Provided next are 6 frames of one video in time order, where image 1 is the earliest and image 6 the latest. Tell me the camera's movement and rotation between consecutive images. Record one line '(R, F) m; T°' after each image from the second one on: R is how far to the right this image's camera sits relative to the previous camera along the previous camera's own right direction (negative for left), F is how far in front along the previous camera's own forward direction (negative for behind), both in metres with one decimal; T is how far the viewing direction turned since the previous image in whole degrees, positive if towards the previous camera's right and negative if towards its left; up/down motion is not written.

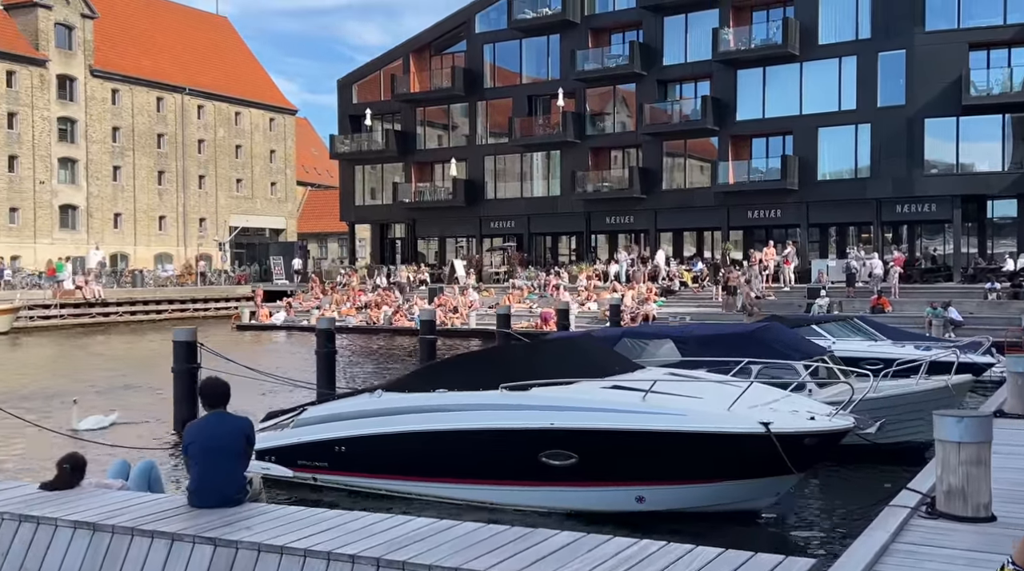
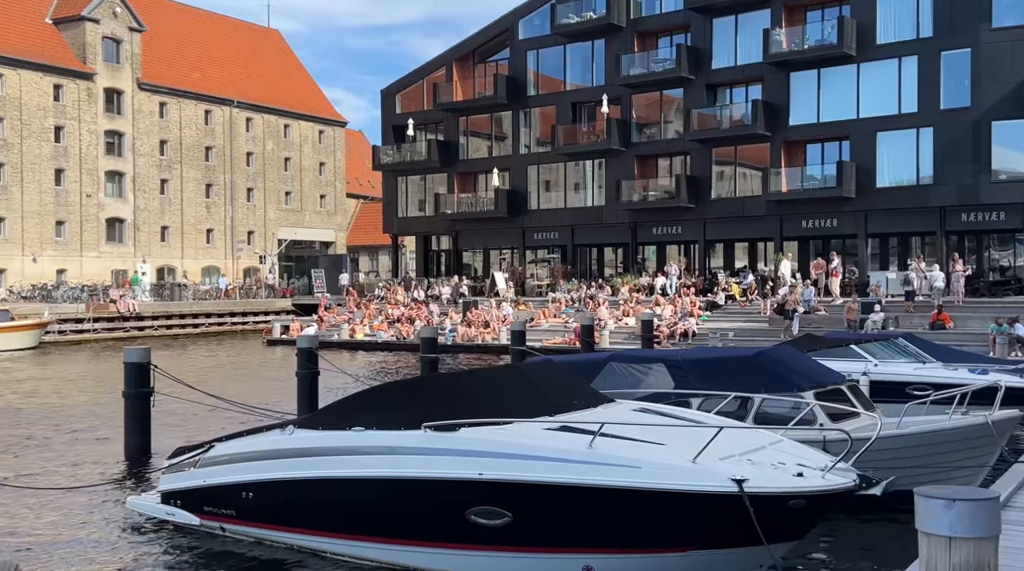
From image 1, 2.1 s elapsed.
(+1.0, +2.0) m; -3°
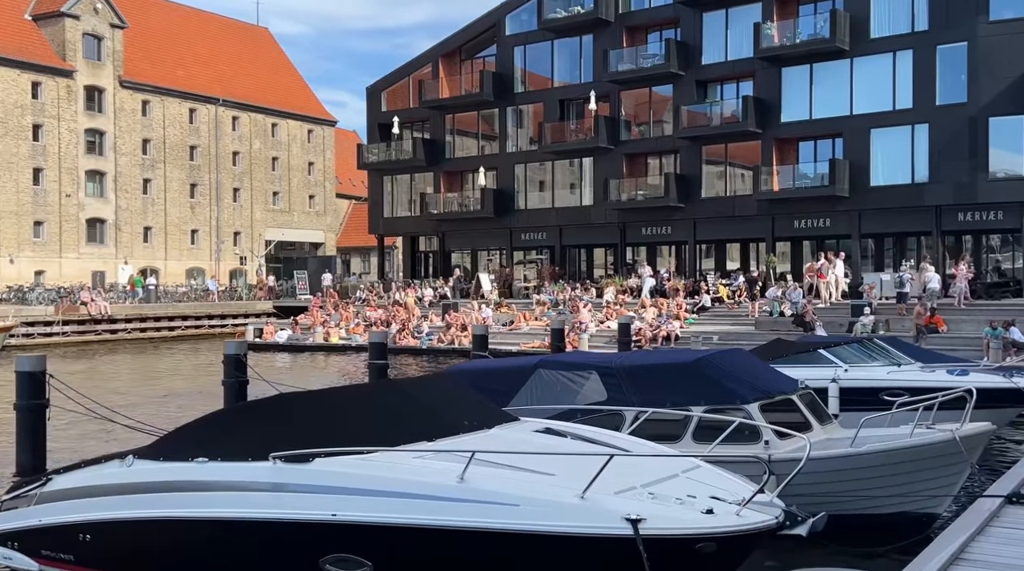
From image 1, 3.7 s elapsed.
(+0.8, +1.4) m; 0°
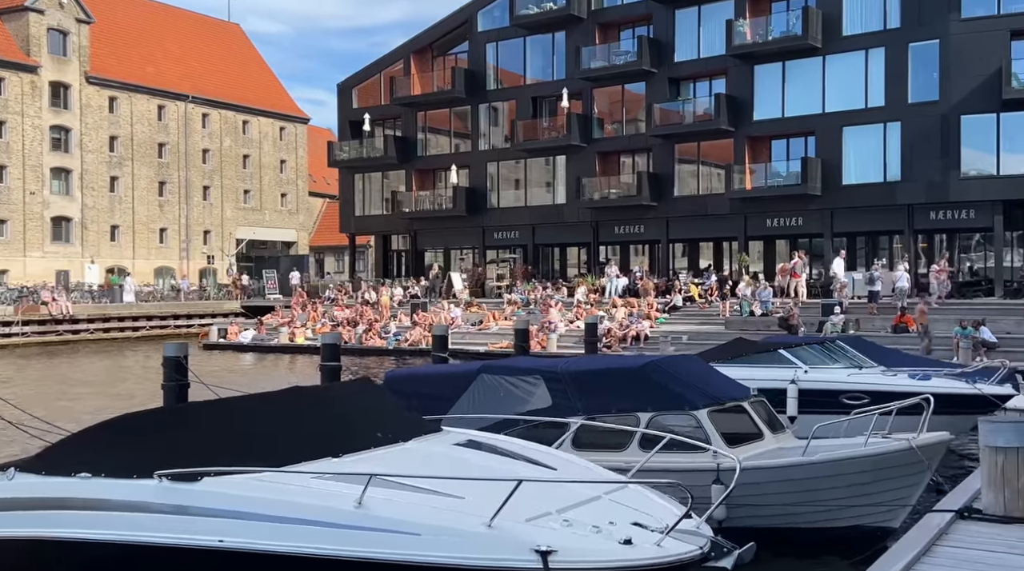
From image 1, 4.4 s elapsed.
(+0.3, +0.5) m; +1°
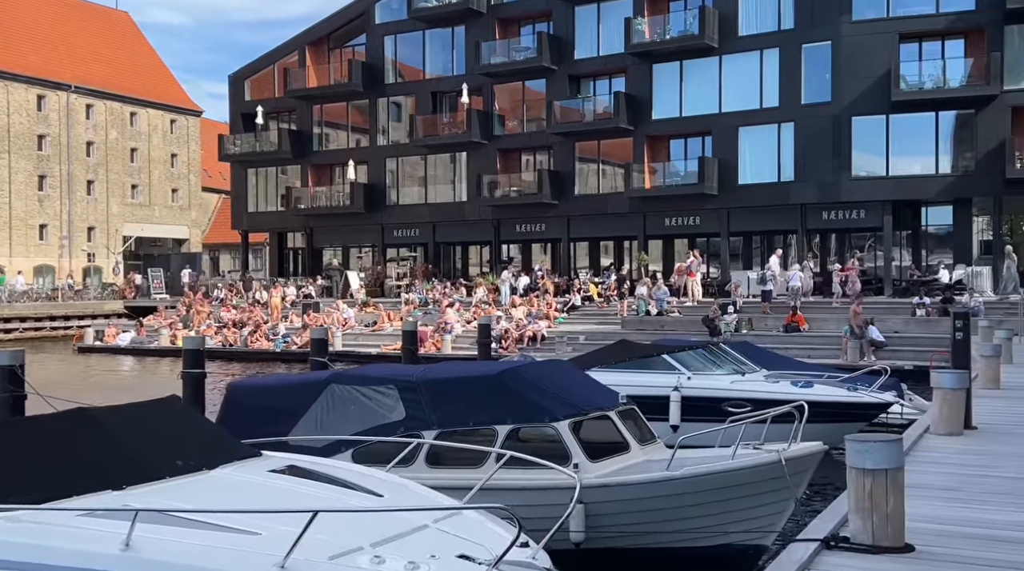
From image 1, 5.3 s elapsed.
(+0.4, +0.5) m; +5°
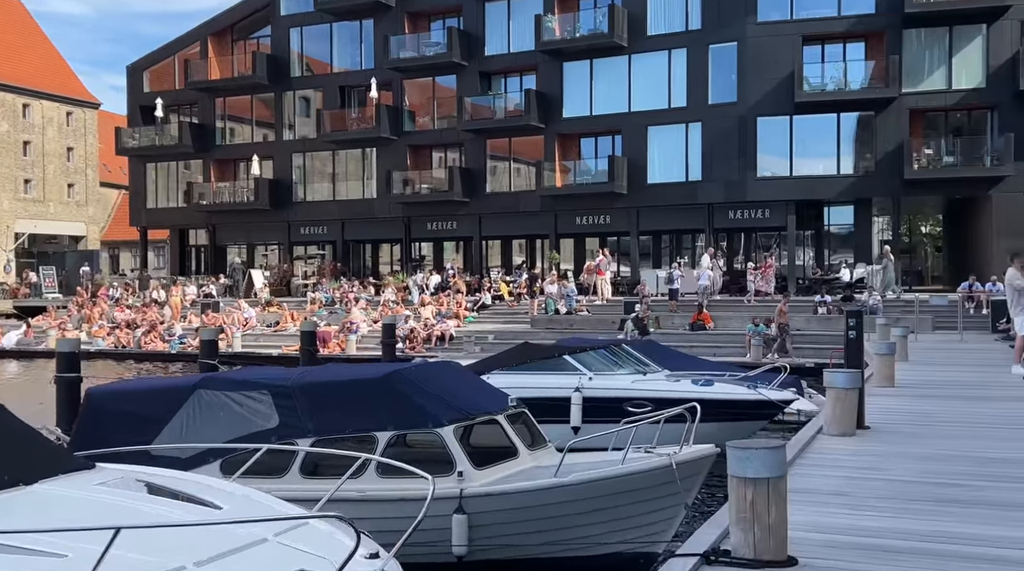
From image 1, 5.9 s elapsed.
(+0.2, +0.3) m; +4°
